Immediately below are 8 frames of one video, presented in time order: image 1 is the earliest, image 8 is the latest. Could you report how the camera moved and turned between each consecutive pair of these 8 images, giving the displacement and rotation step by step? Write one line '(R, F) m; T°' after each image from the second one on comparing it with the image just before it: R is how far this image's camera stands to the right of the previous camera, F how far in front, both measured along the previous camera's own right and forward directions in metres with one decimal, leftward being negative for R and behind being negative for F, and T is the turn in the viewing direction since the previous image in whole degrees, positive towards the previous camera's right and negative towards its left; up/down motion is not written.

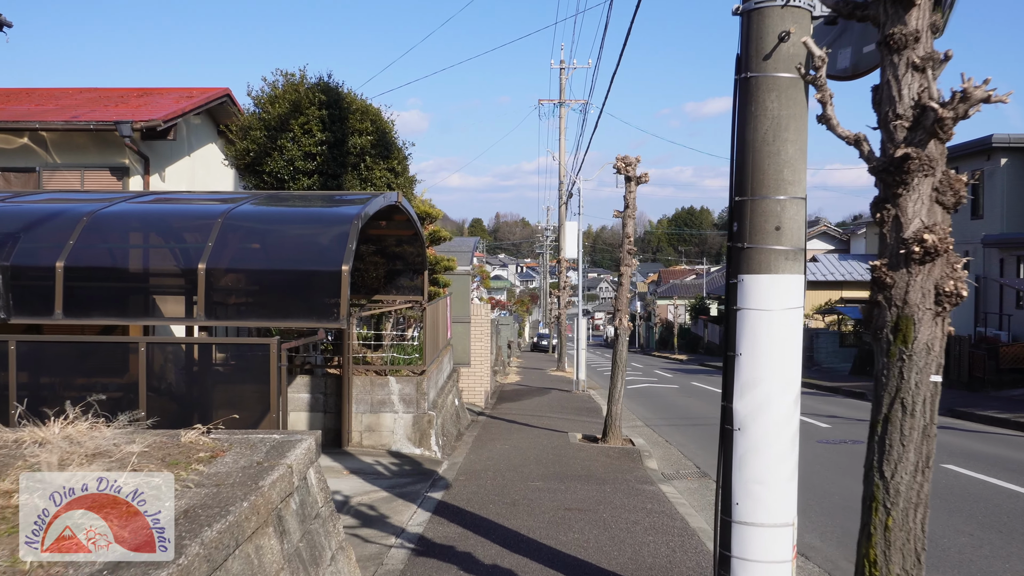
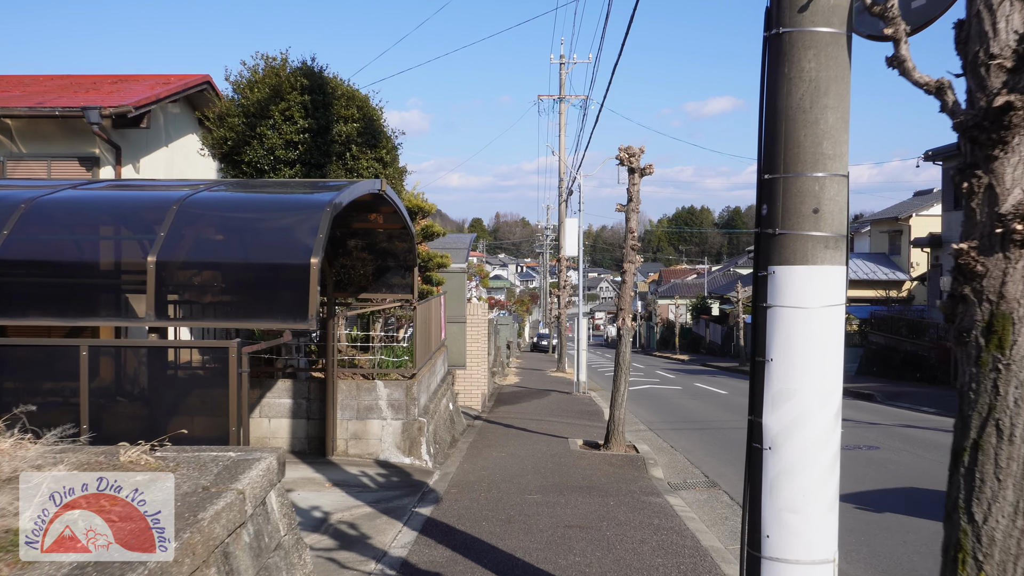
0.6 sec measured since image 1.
(0.0, +0.6) m; 0°
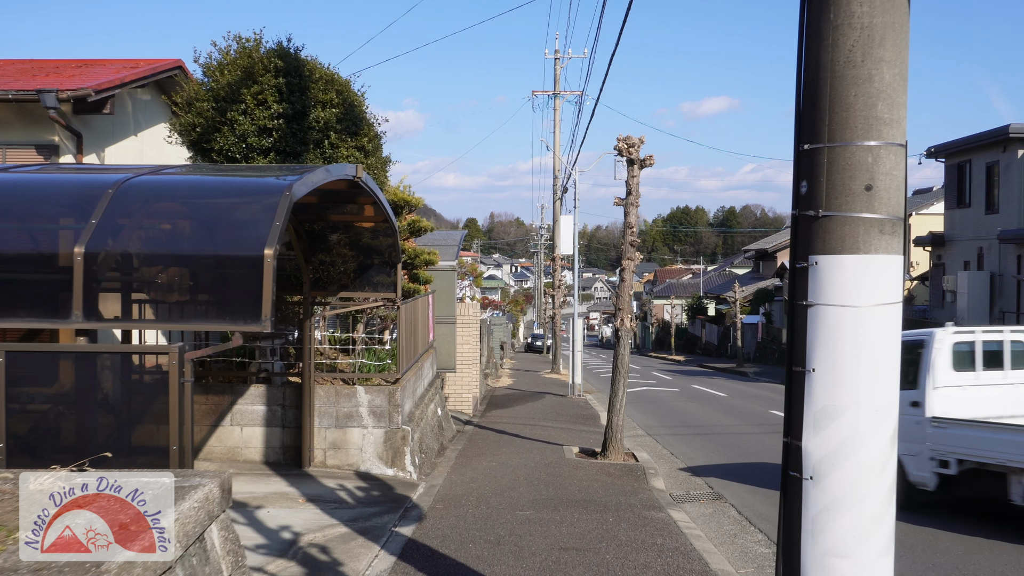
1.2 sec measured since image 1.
(0.0, +0.7) m; 0°
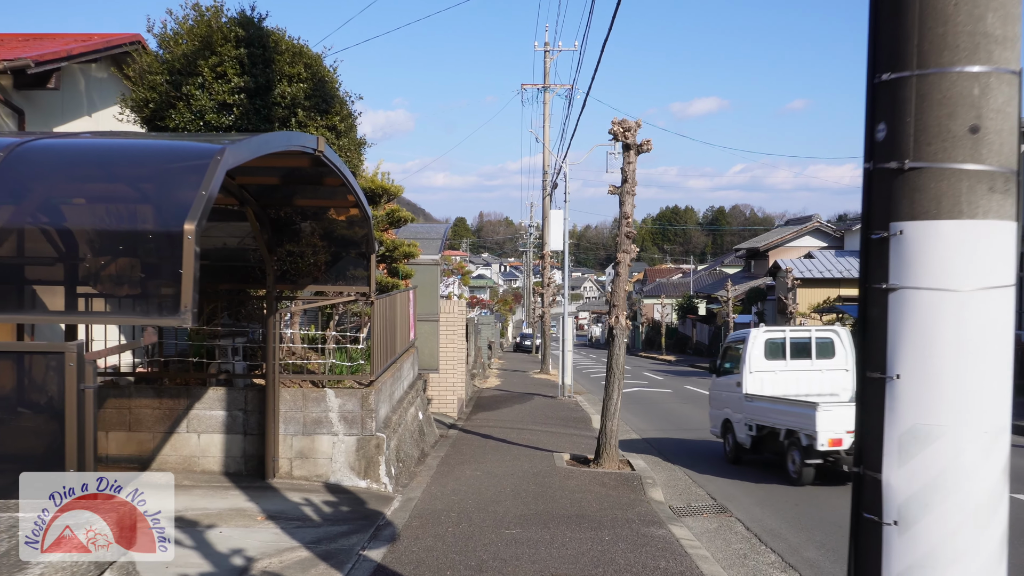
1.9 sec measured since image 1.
(0.0, +0.8) m; +1°
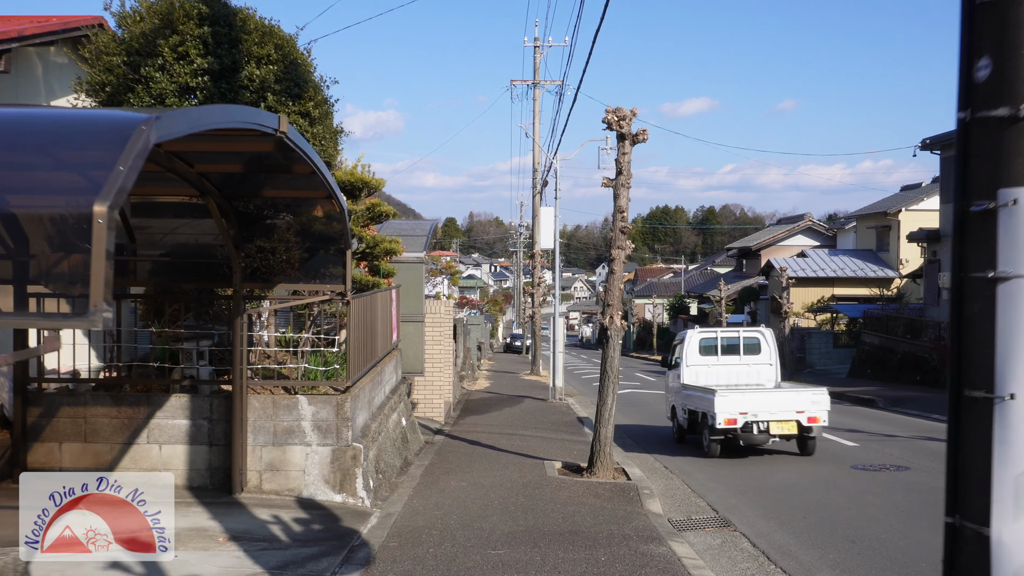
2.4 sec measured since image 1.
(0.0, +0.6) m; +1°
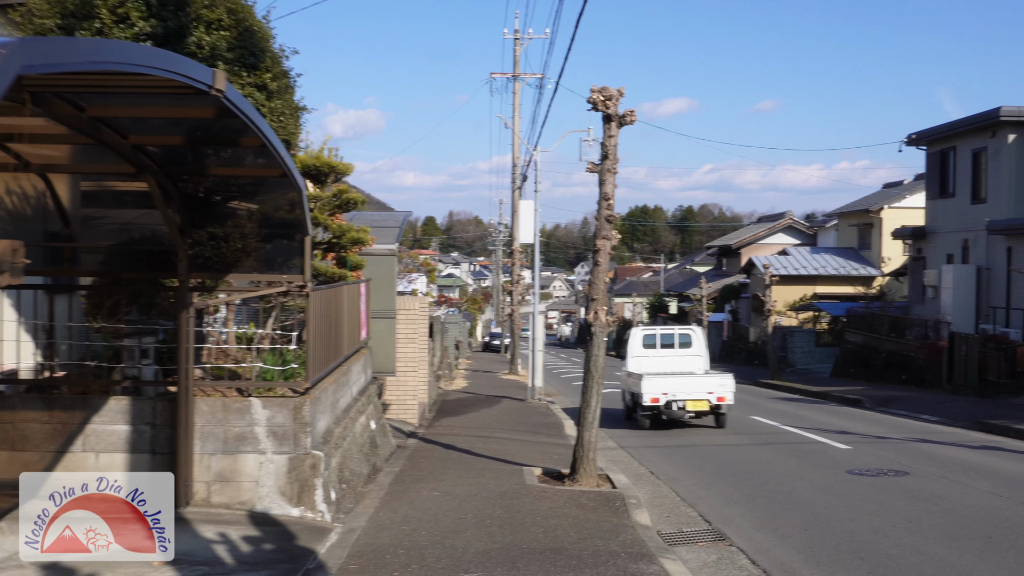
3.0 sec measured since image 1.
(0.0, +0.7) m; +1°
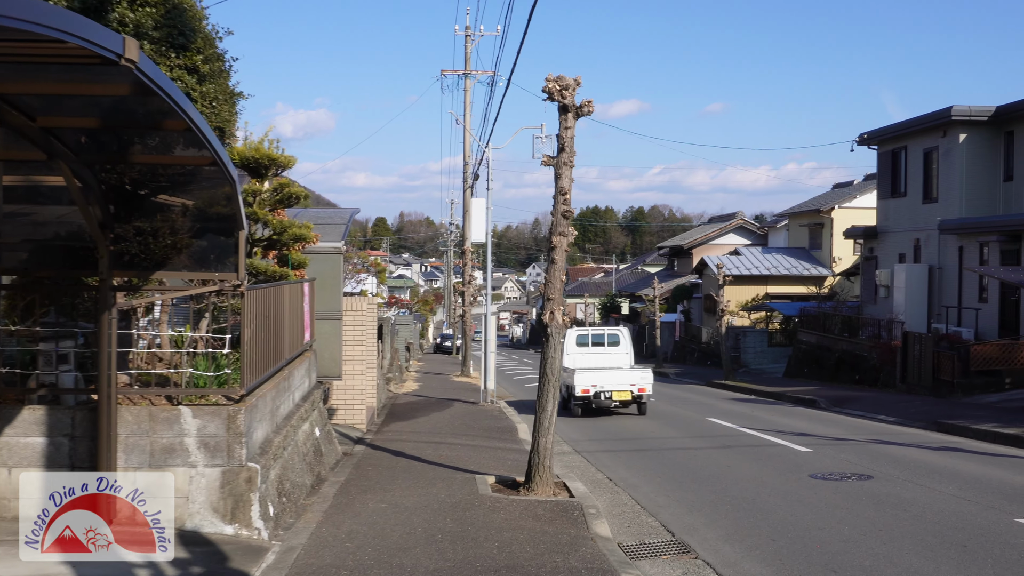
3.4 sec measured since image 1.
(0.0, +0.4) m; +3°
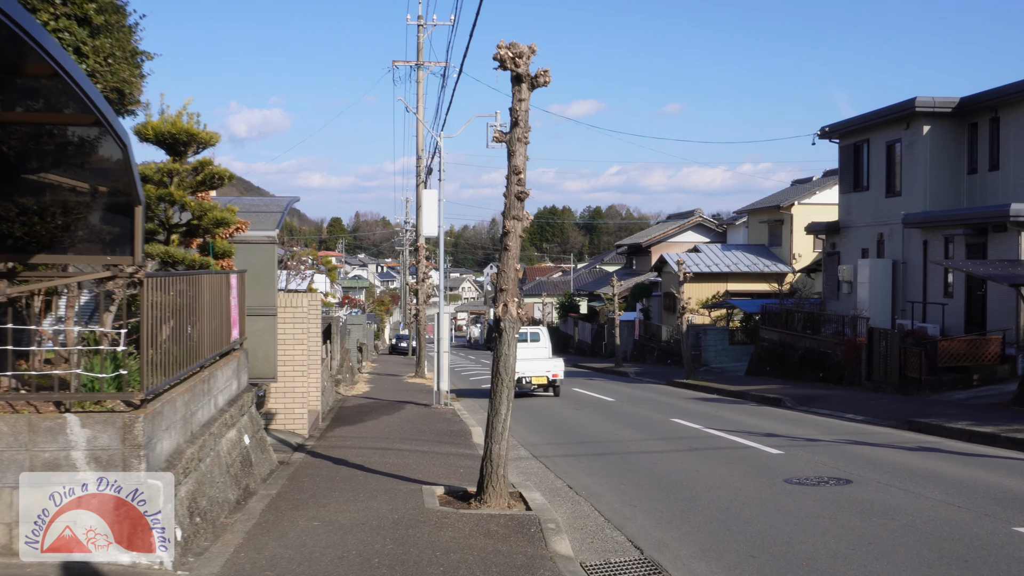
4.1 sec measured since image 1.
(+0.1, +0.8) m; +2°
